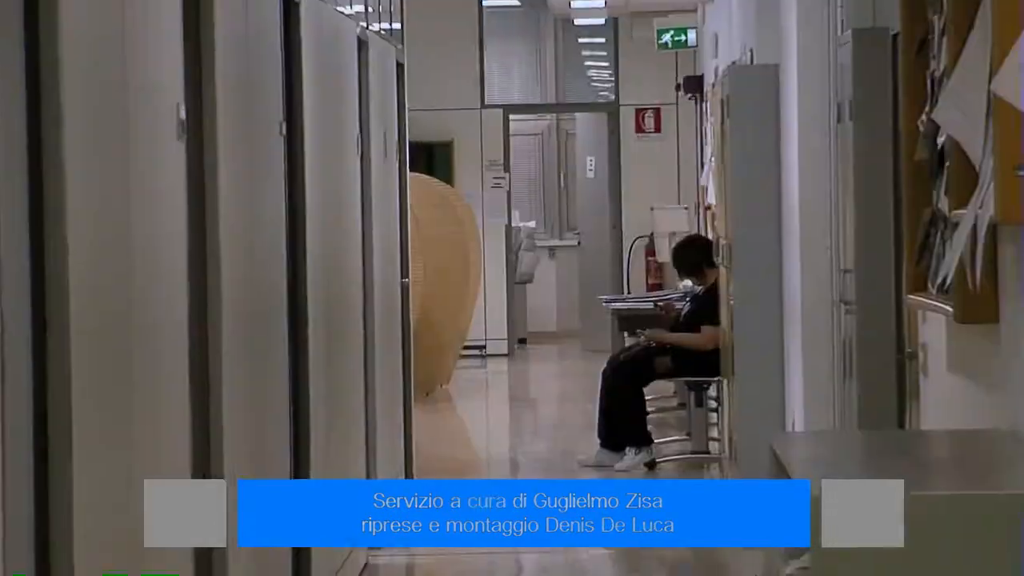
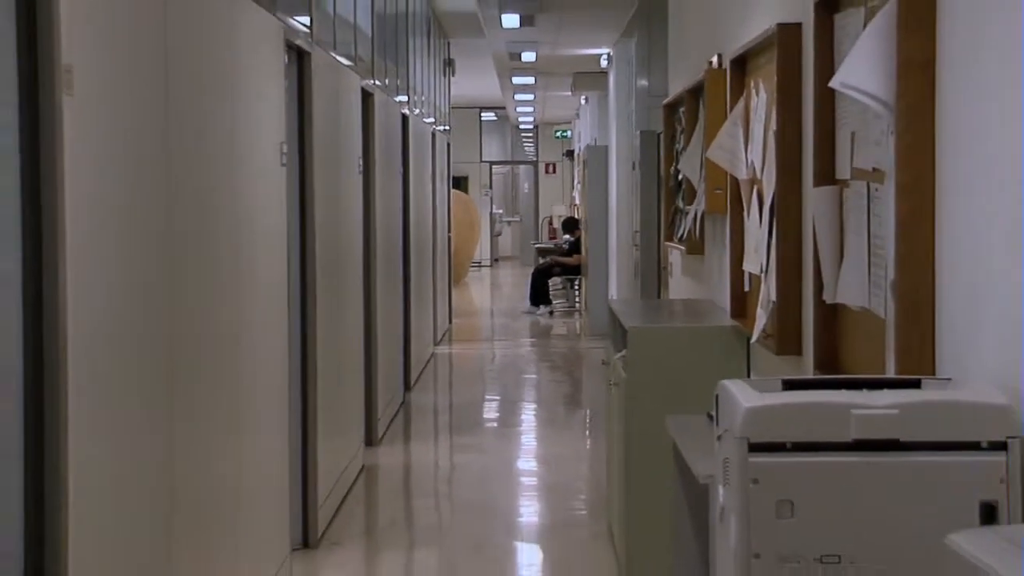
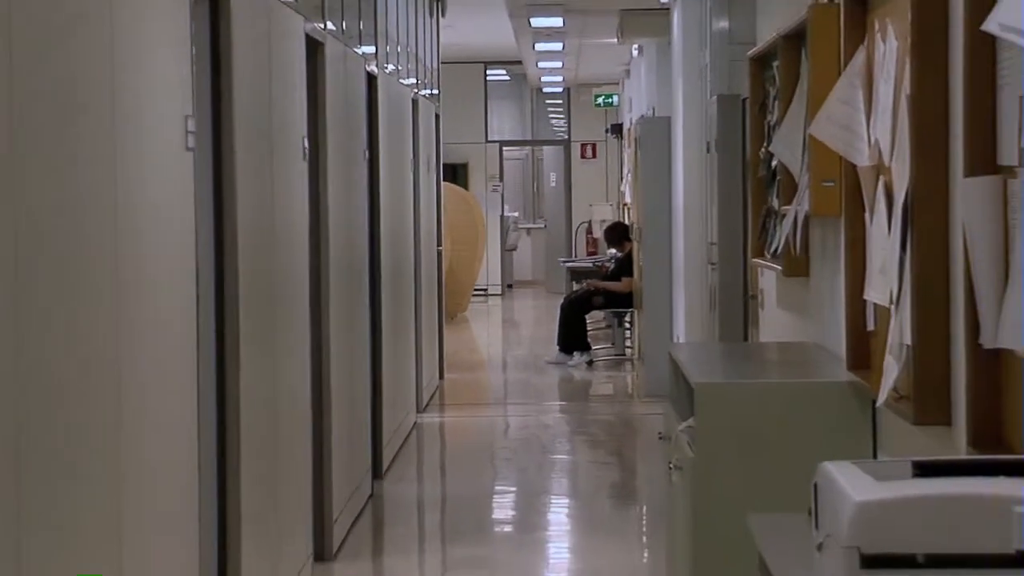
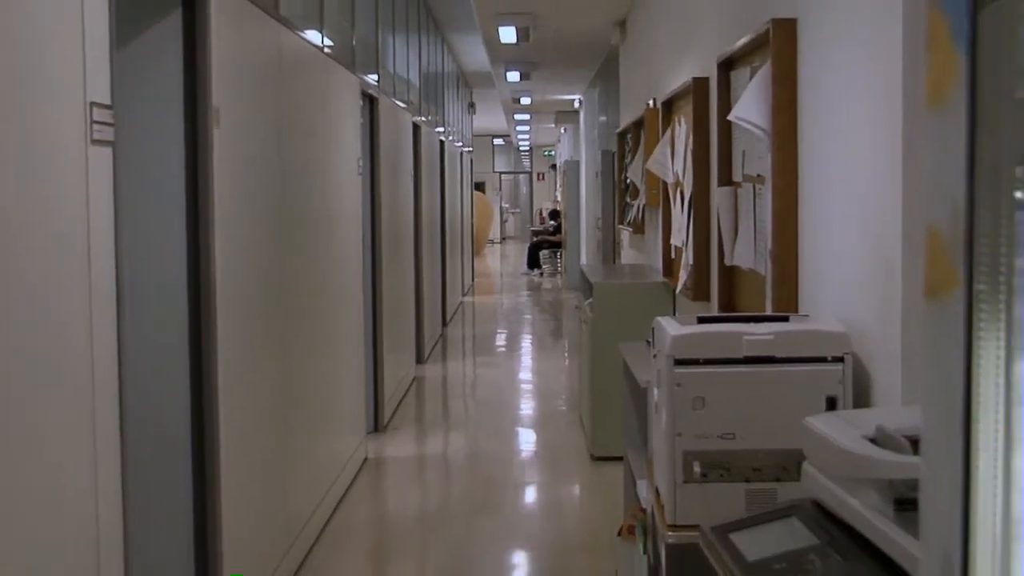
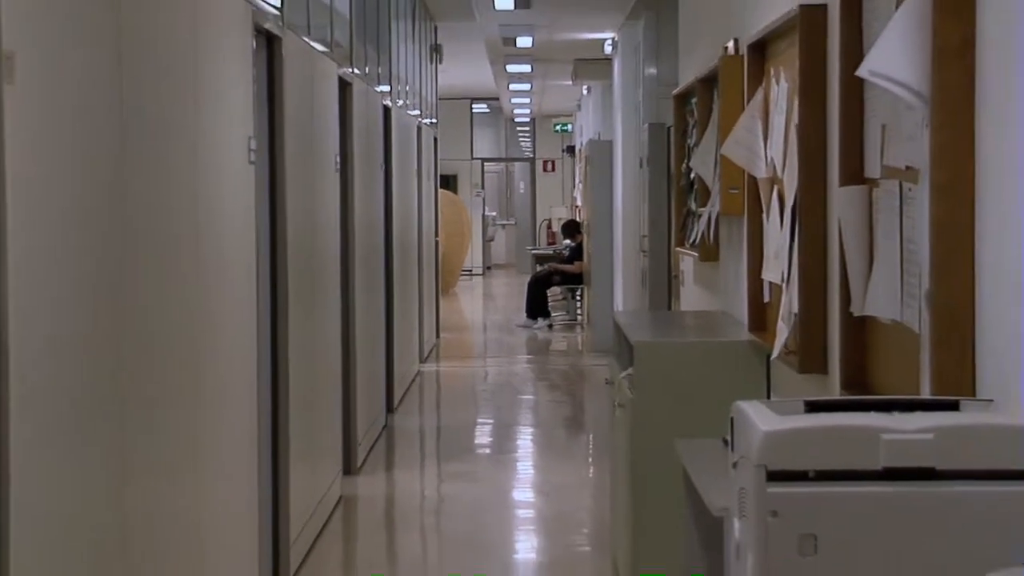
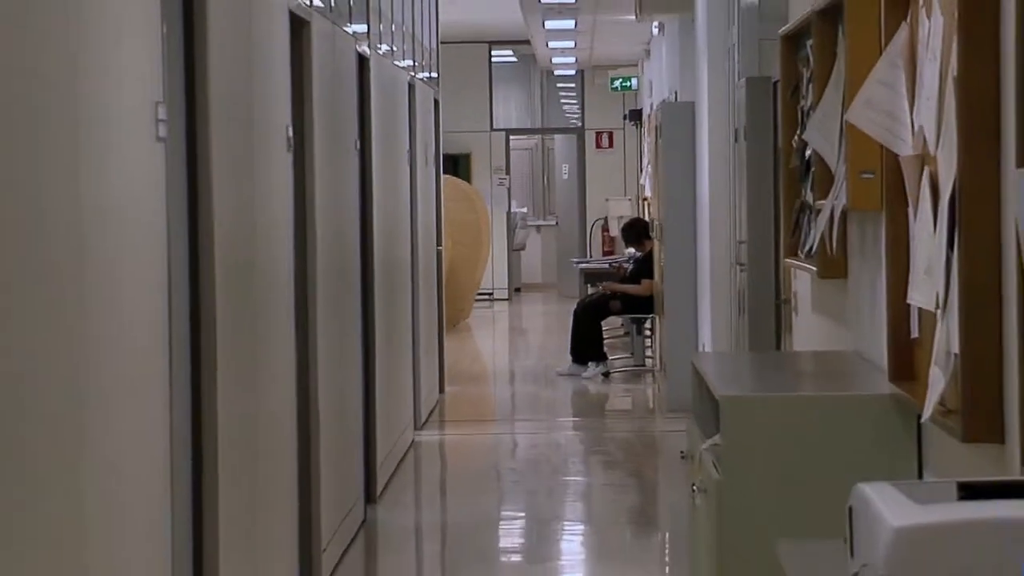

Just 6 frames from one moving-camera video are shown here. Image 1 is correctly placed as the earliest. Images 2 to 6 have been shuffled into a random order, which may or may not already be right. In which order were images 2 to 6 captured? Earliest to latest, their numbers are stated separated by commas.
6, 3, 5, 2, 4
